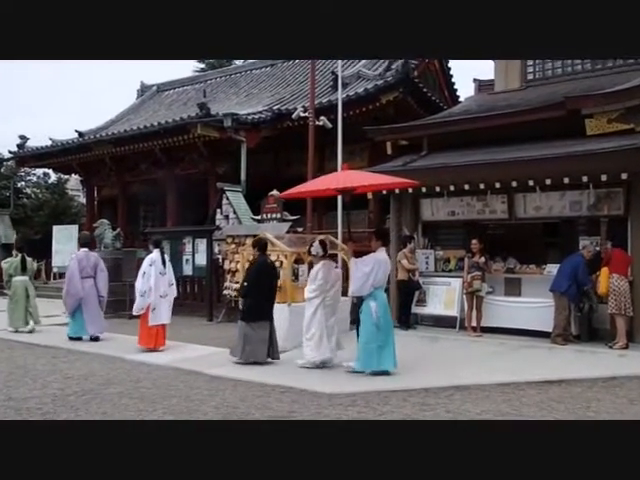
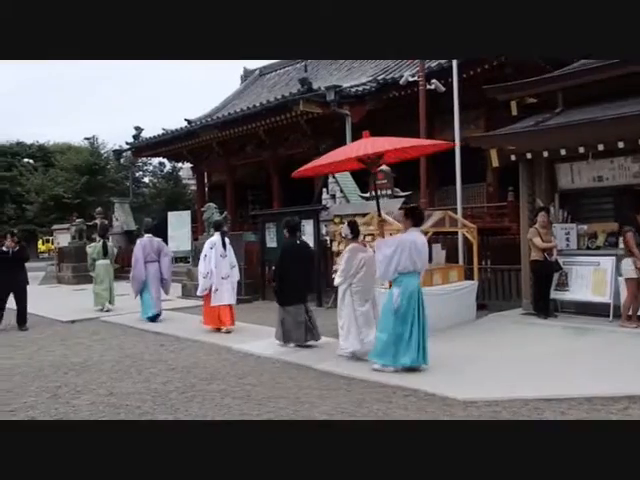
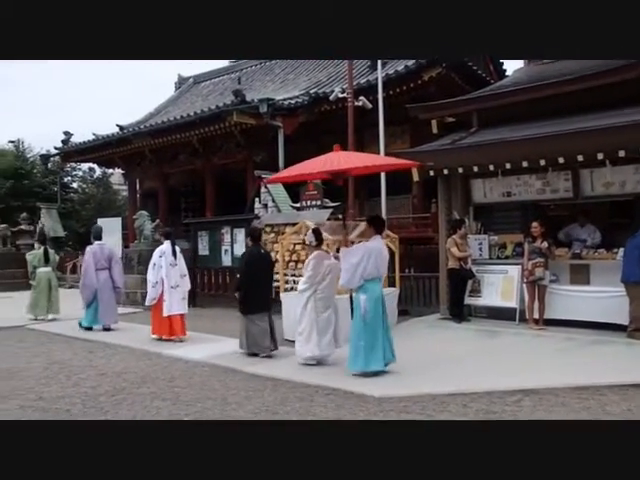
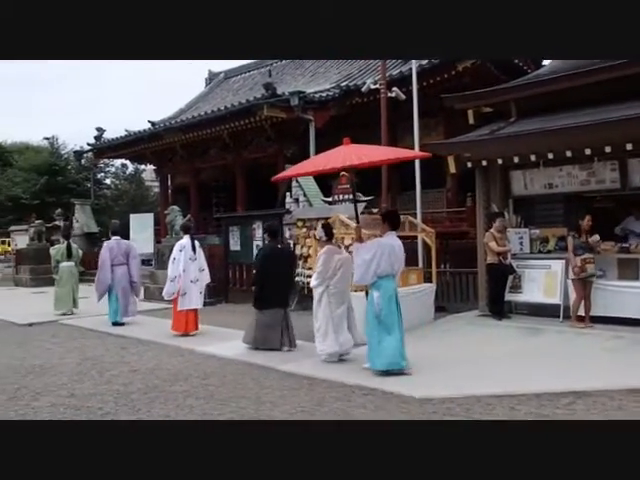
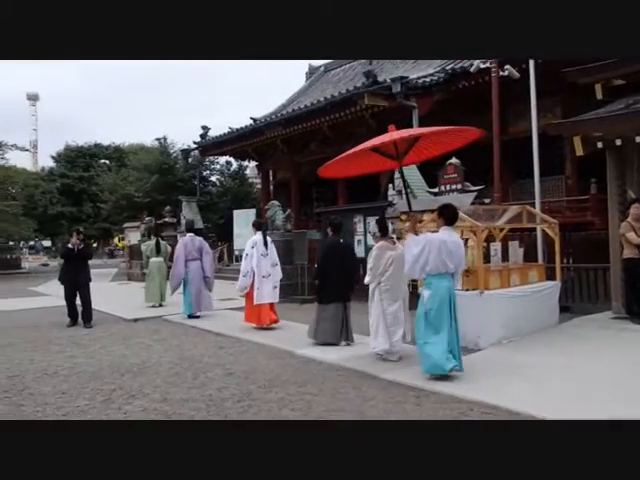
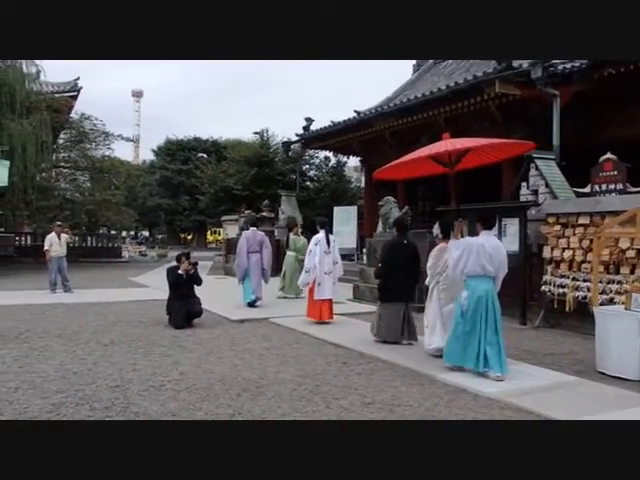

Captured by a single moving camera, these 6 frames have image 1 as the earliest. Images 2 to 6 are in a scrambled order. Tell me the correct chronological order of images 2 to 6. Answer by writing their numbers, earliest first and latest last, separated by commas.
3, 4, 2, 5, 6
